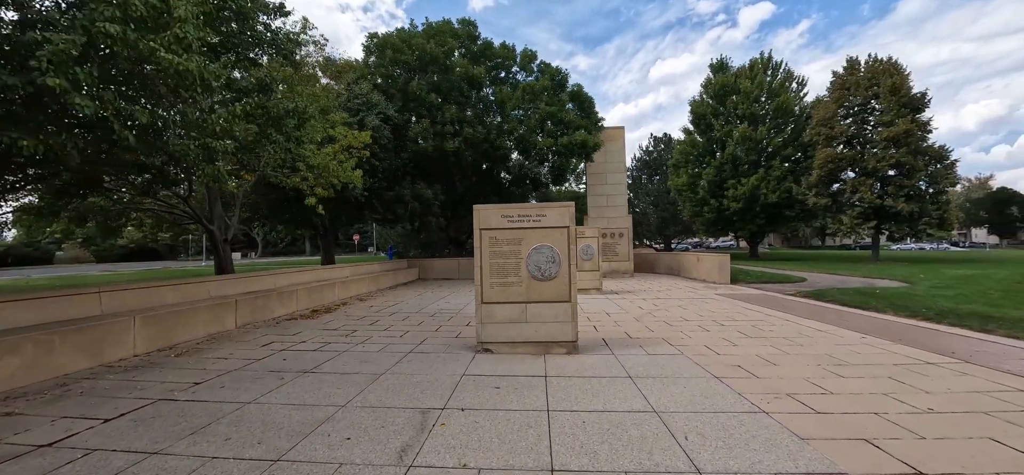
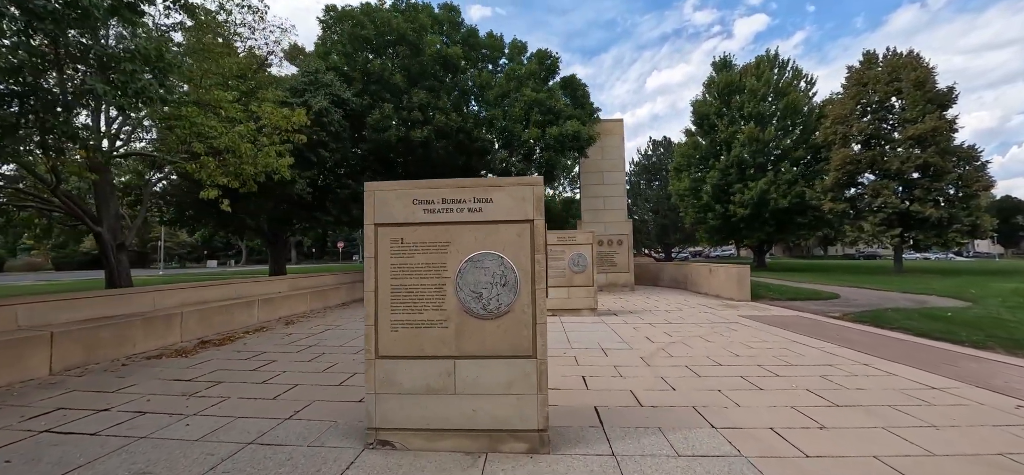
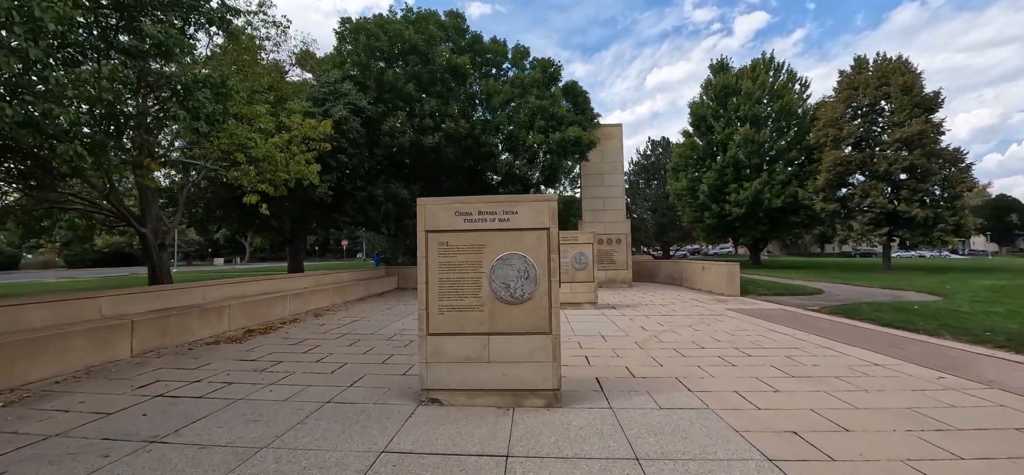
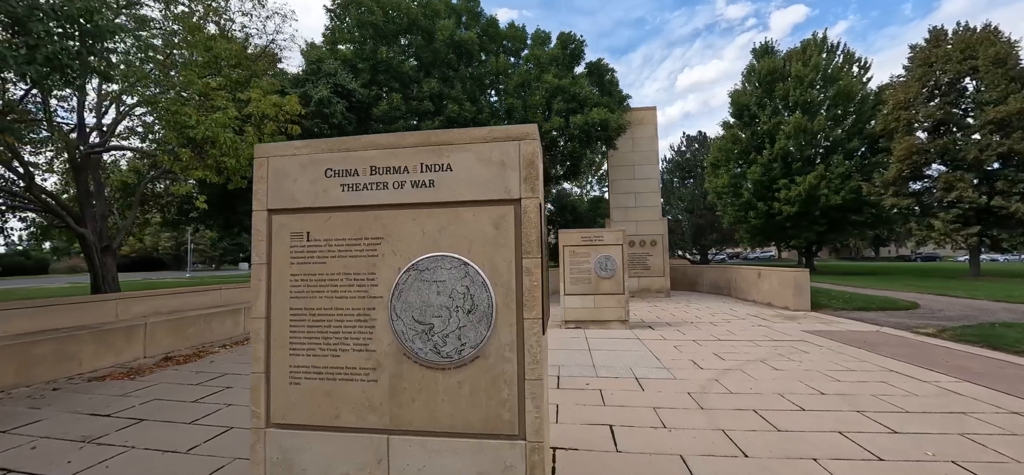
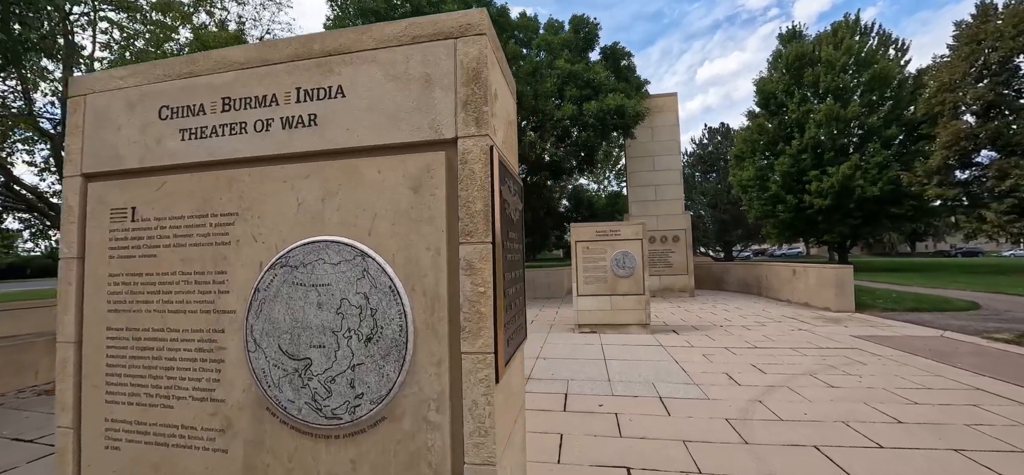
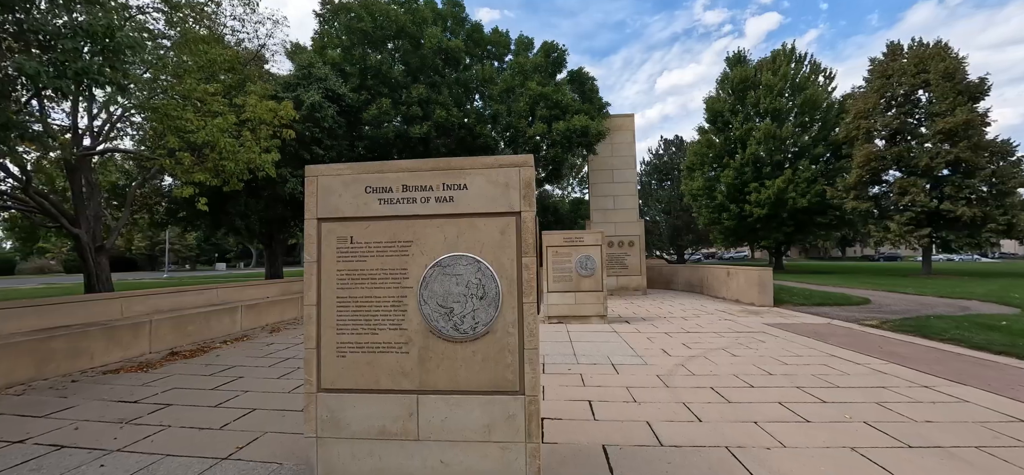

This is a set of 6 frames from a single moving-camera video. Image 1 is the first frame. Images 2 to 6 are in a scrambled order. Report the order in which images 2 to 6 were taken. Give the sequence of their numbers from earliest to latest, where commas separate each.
3, 2, 6, 4, 5
